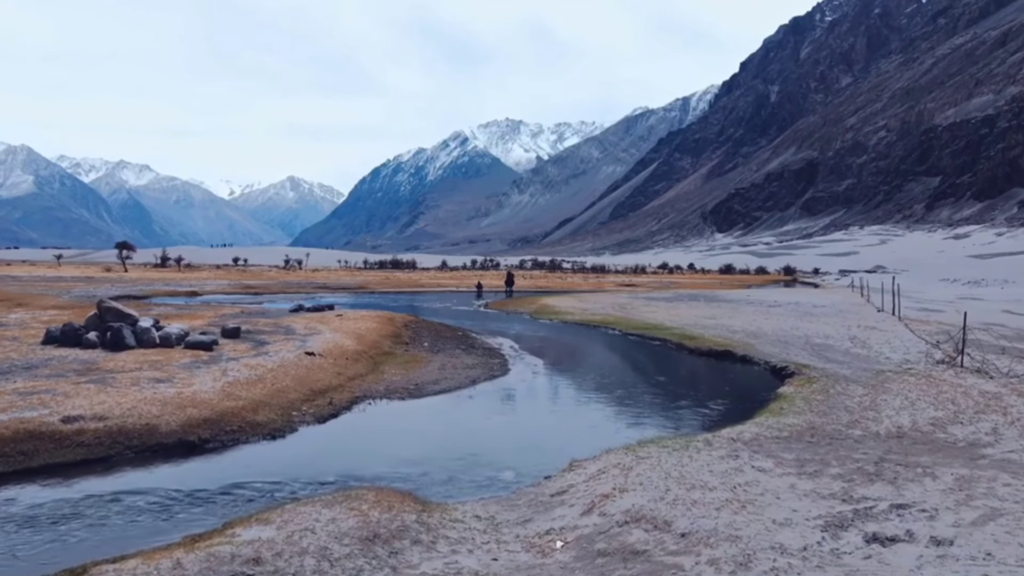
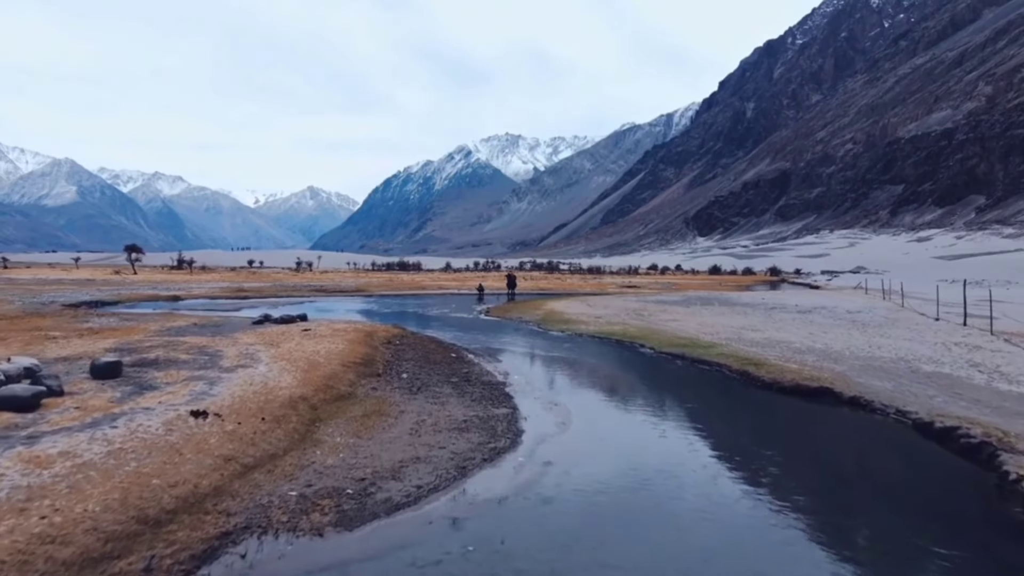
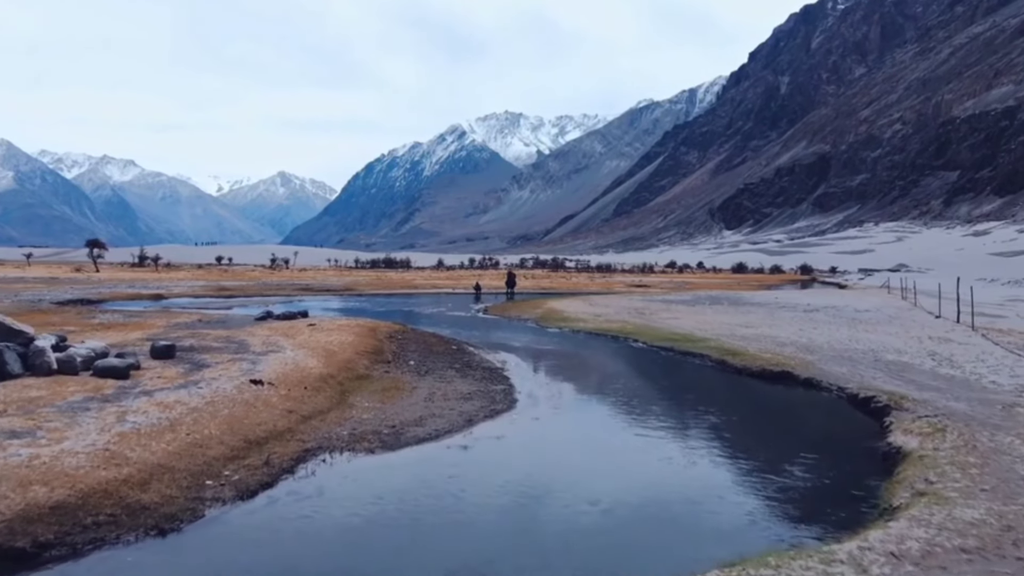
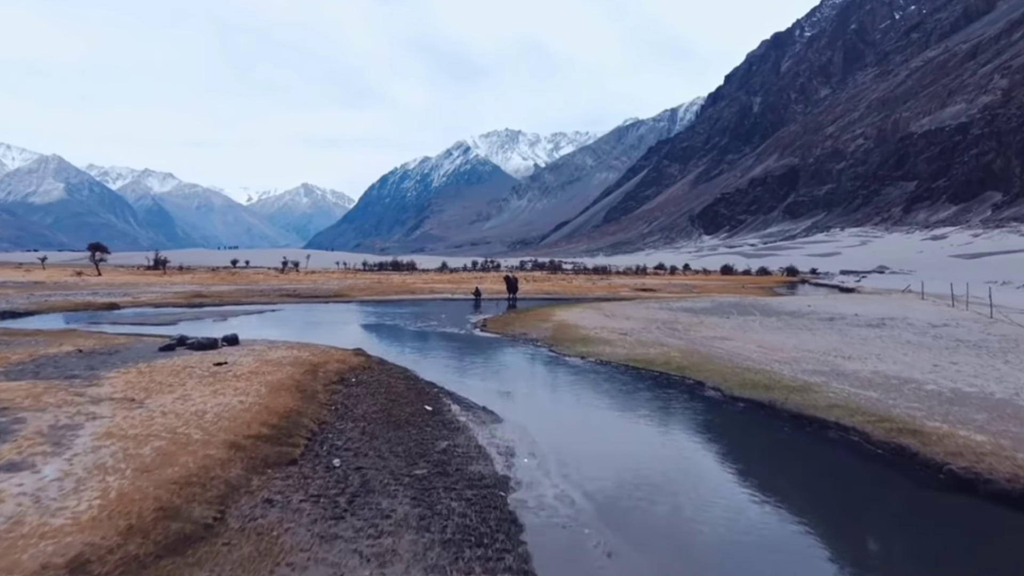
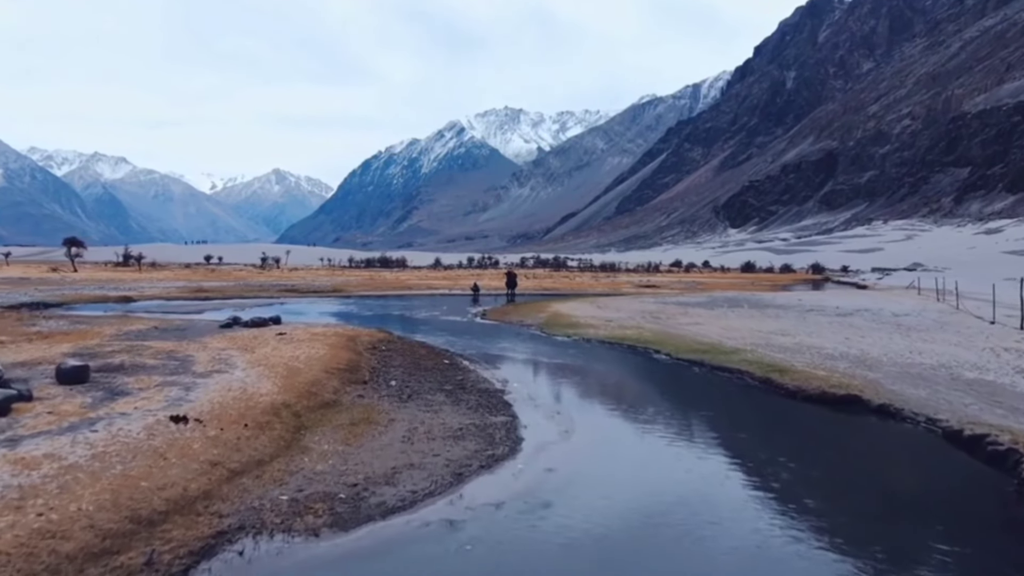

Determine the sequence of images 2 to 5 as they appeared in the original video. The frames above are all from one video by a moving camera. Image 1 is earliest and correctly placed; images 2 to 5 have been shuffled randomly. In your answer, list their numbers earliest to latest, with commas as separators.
3, 5, 2, 4
